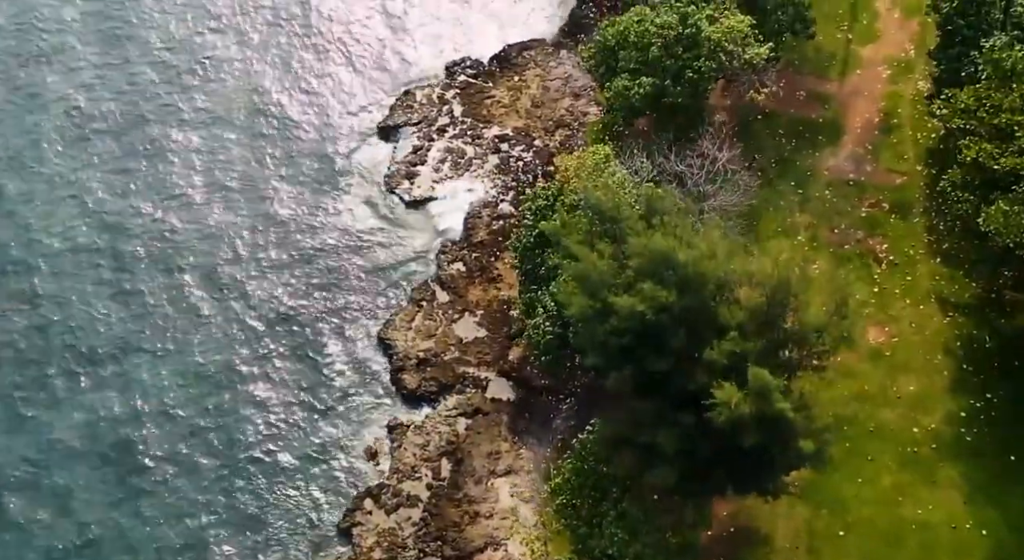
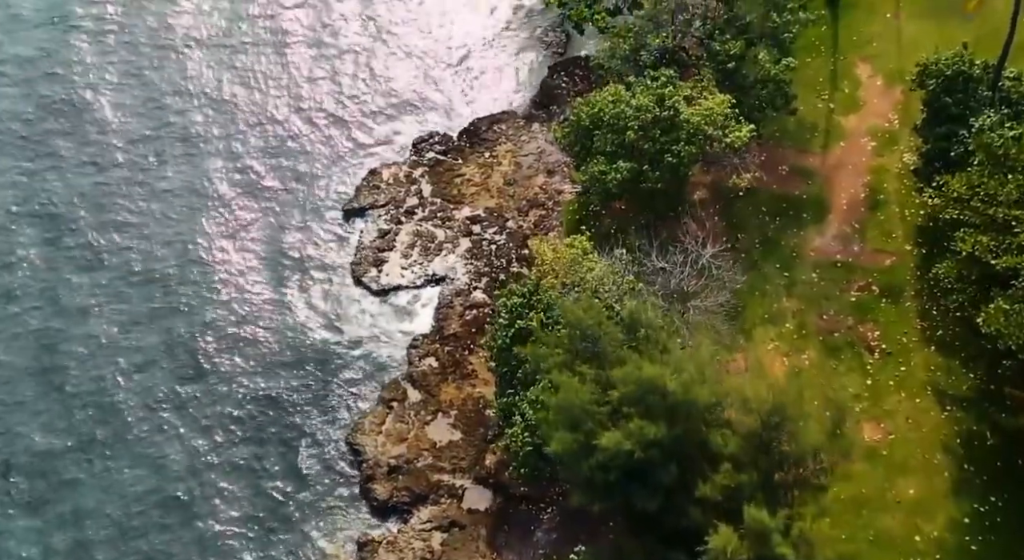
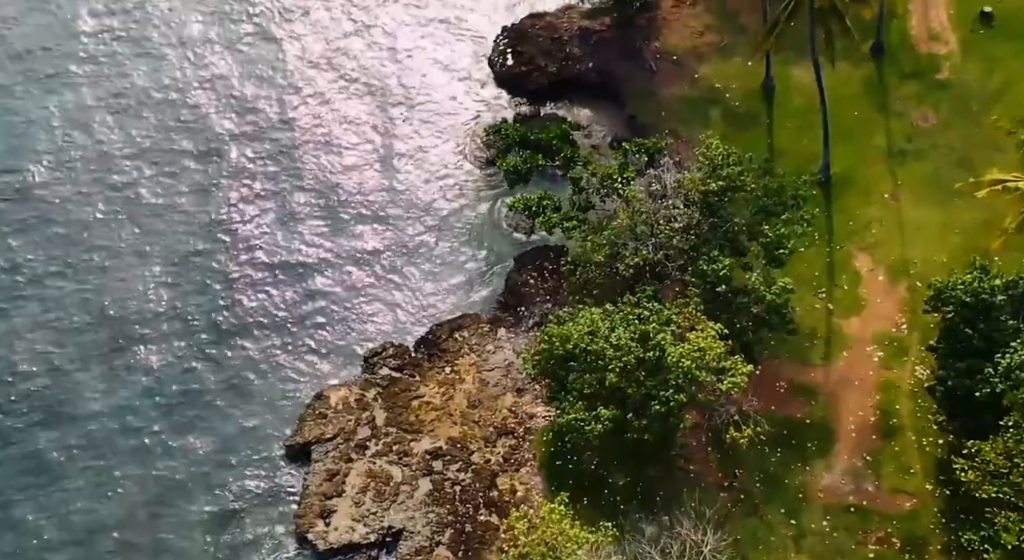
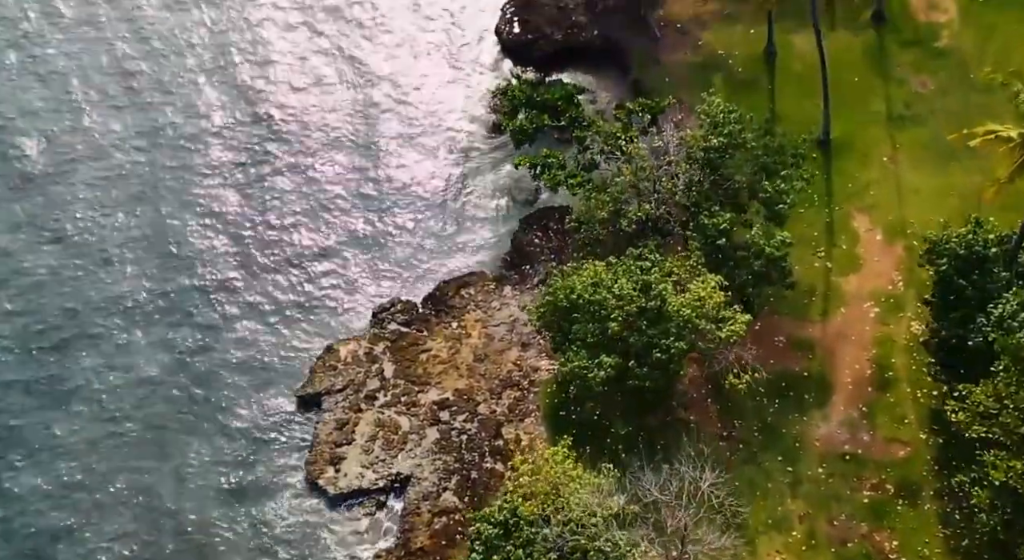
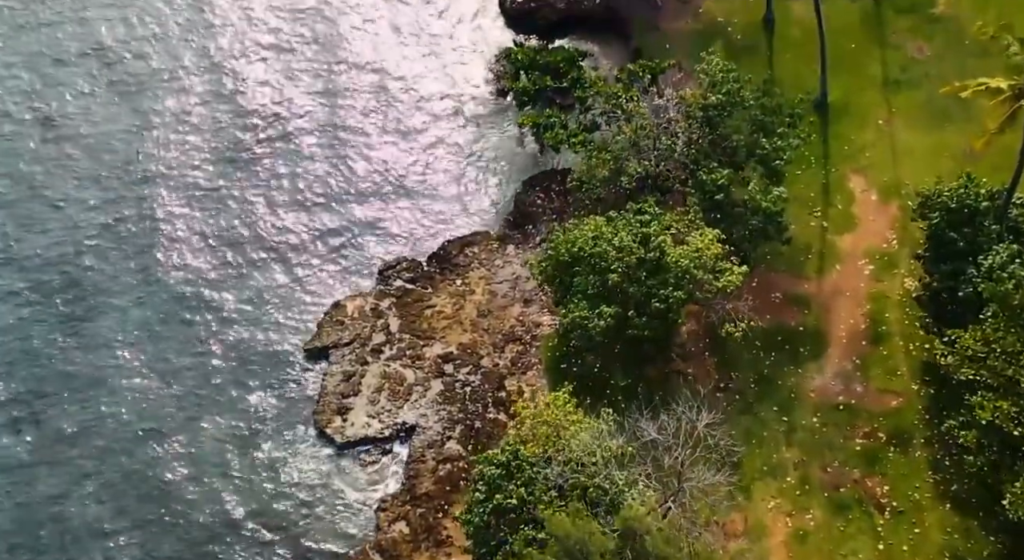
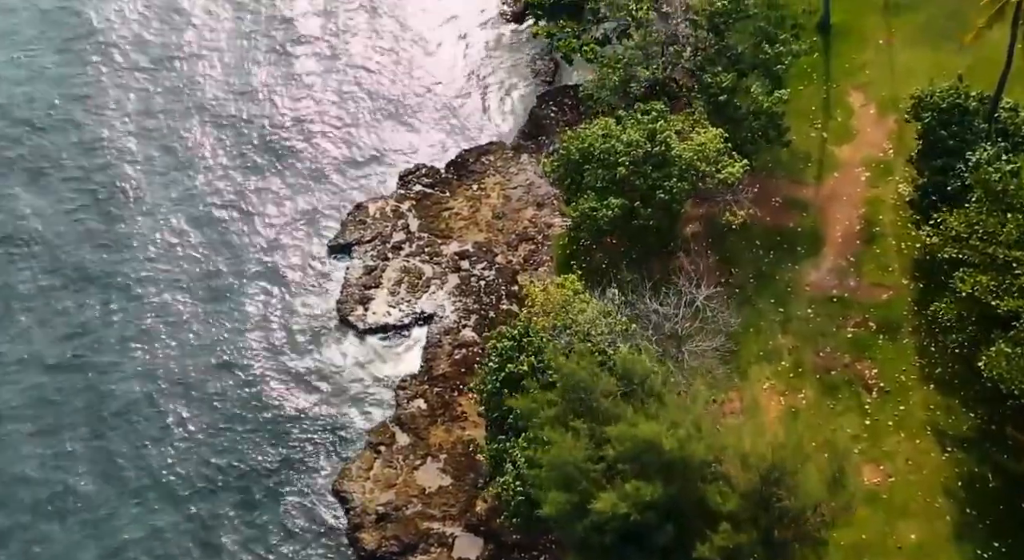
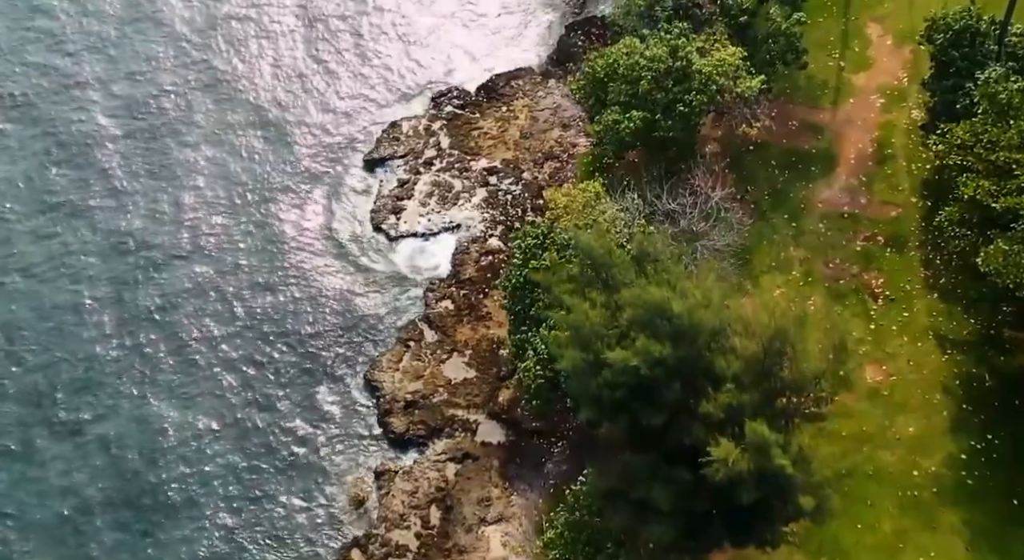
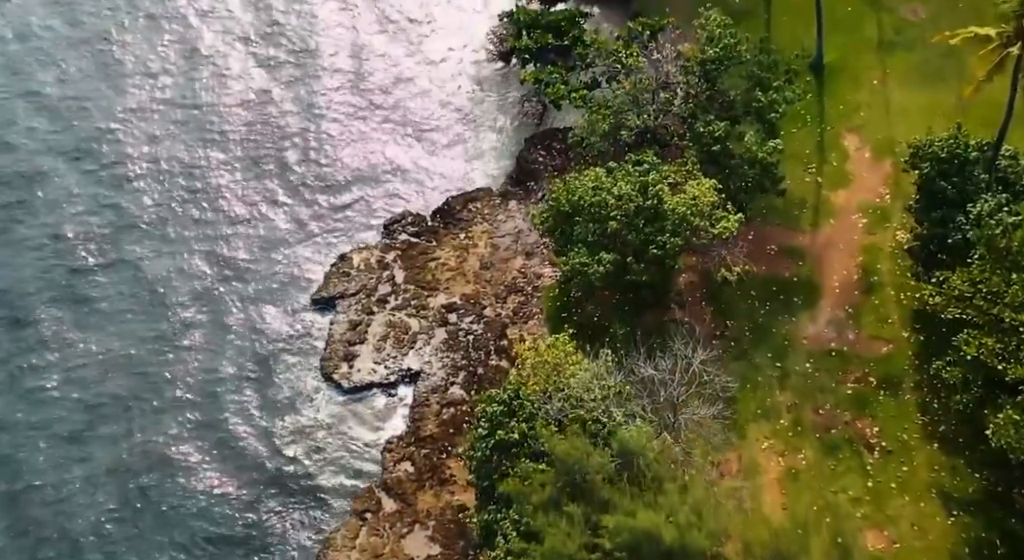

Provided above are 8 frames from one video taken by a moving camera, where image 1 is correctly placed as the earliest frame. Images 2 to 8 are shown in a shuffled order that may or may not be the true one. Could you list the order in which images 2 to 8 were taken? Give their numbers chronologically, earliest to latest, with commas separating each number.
7, 2, 6, 8, 5, 4, 3
